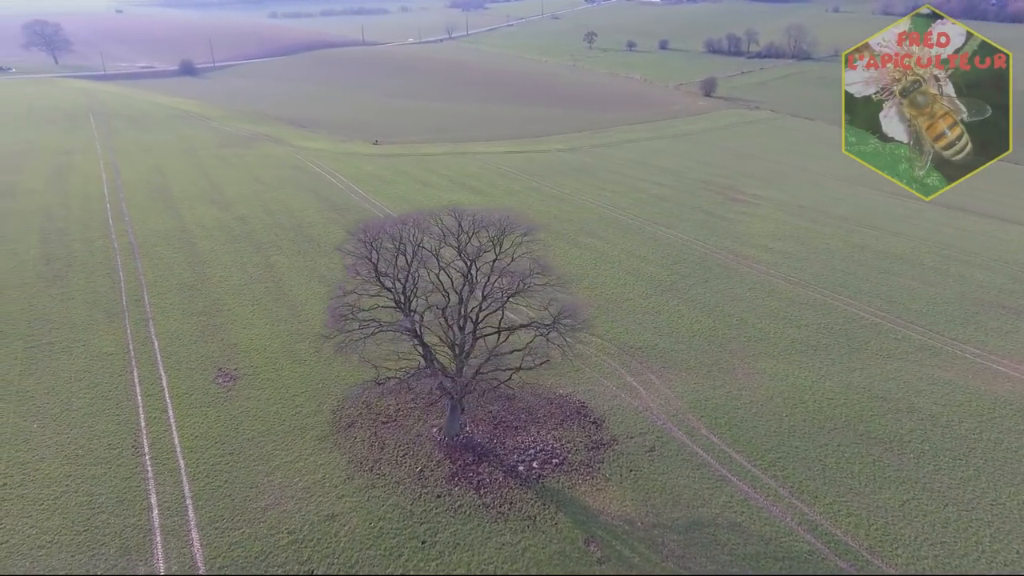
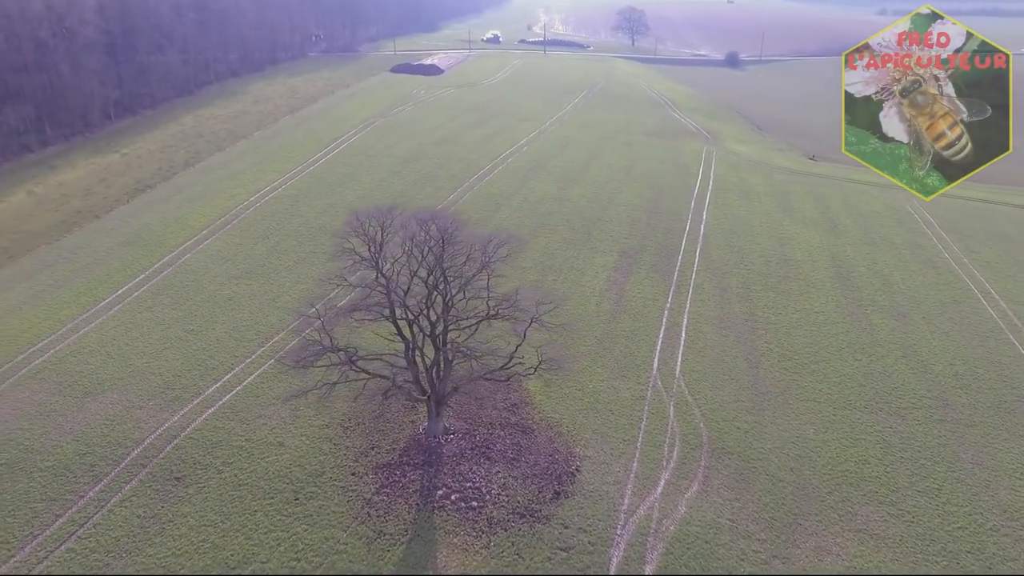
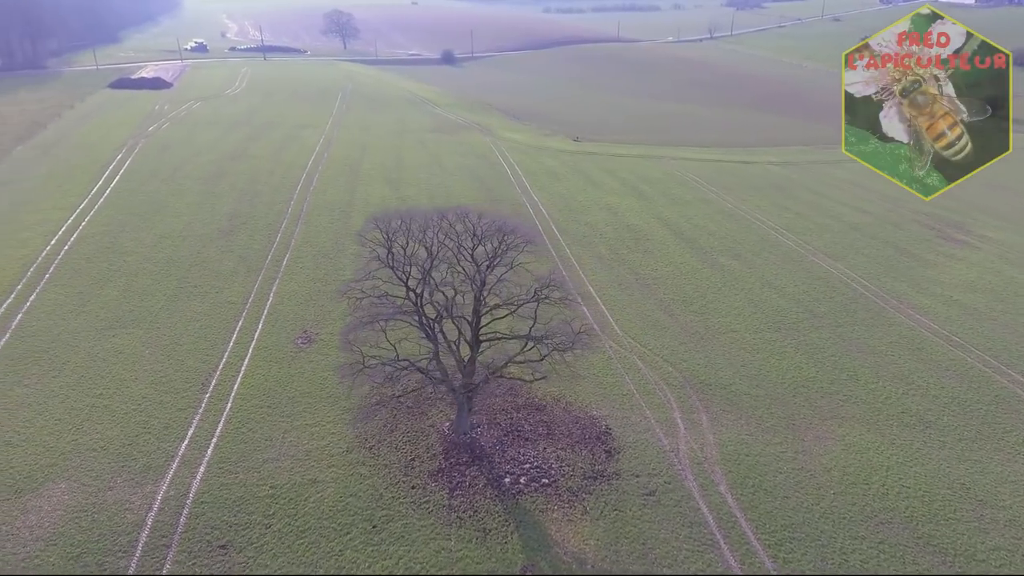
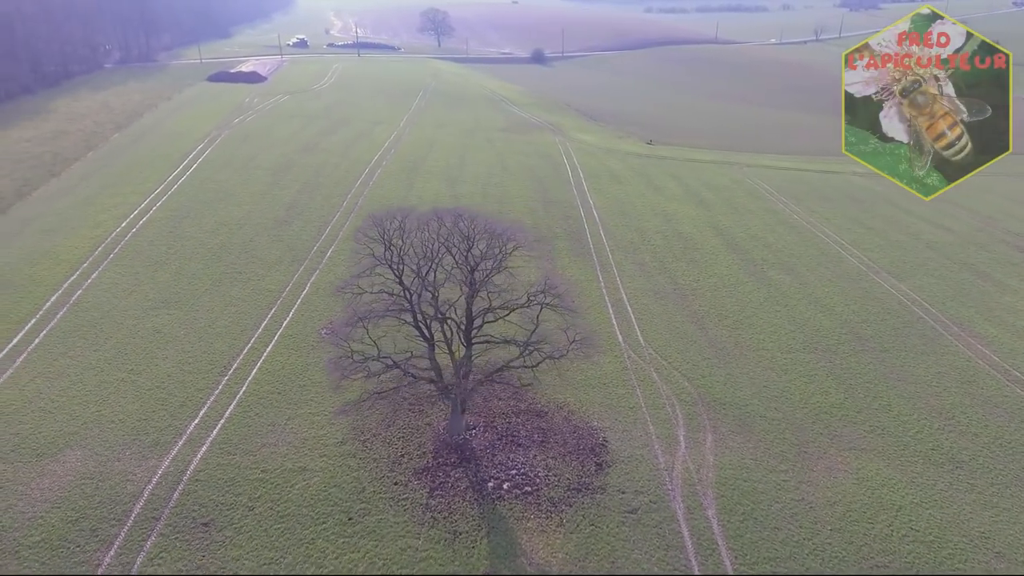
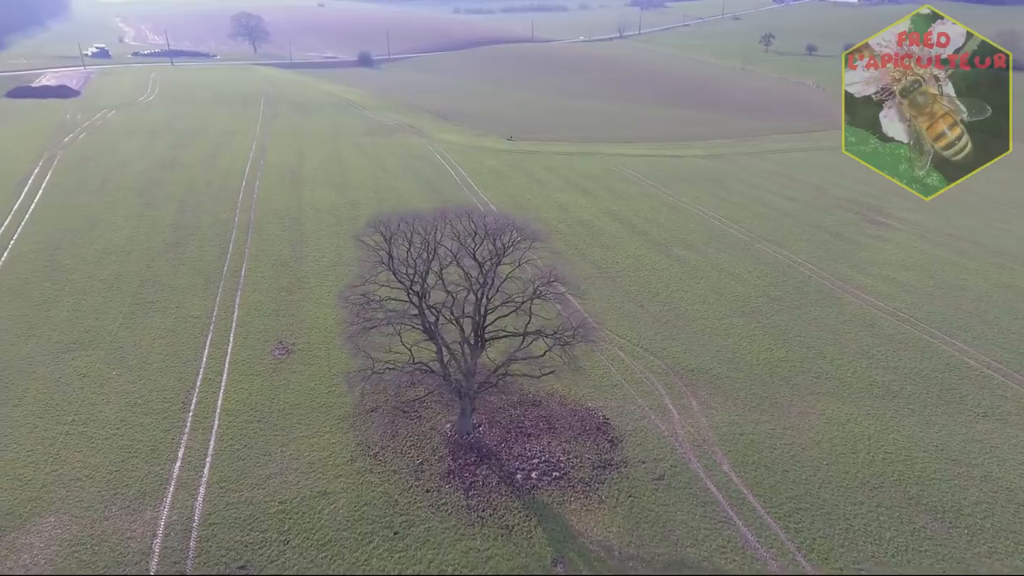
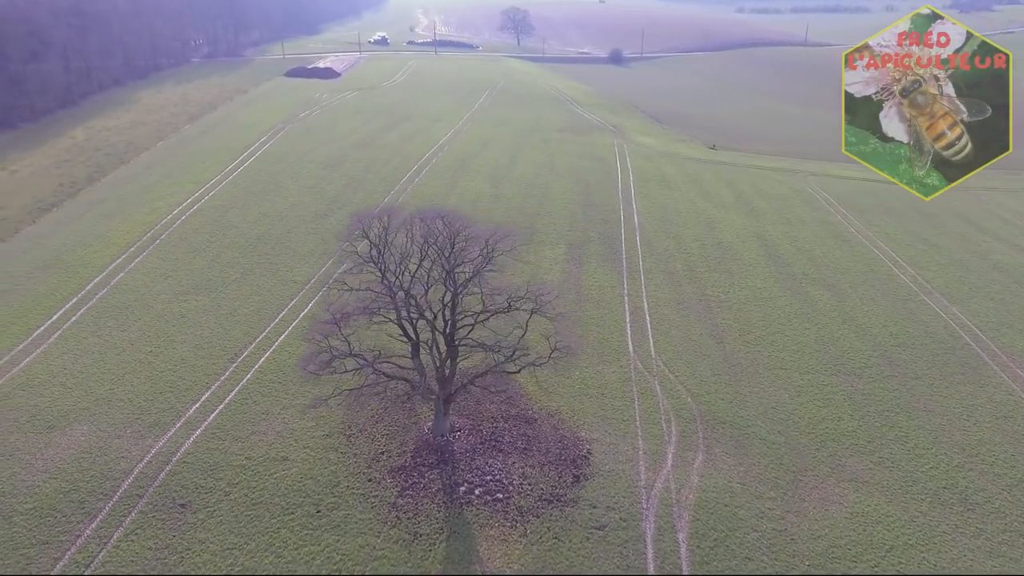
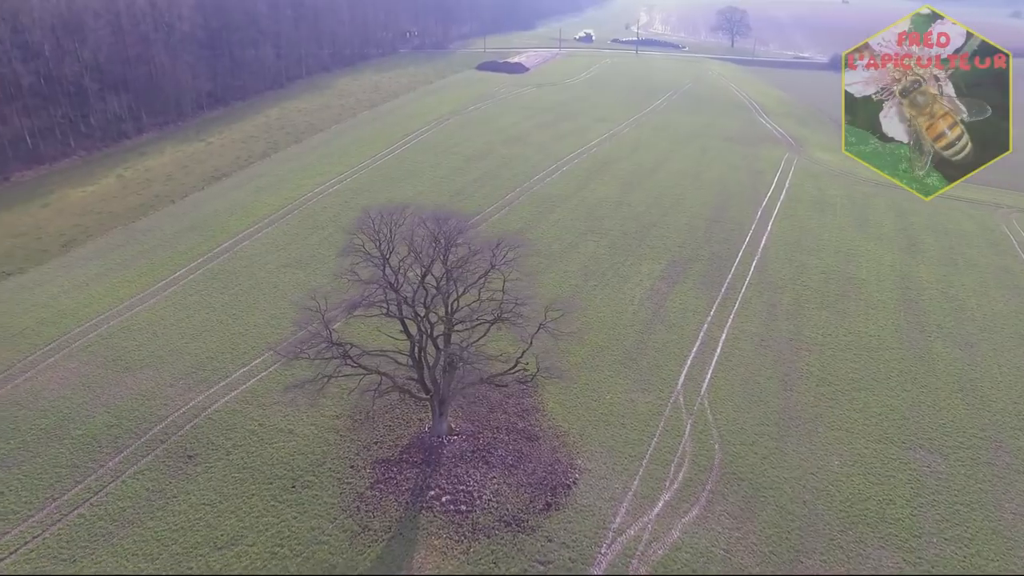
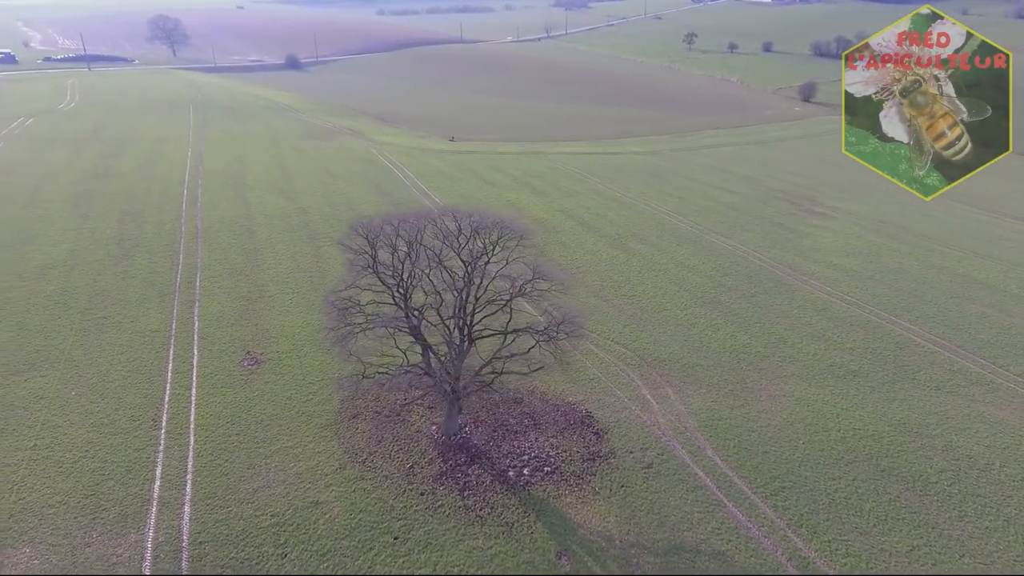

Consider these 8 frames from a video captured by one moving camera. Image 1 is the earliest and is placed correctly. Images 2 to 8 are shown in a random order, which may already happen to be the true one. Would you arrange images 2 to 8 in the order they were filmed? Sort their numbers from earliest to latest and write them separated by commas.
8, 5, 3, 4, 6, 2, 7
